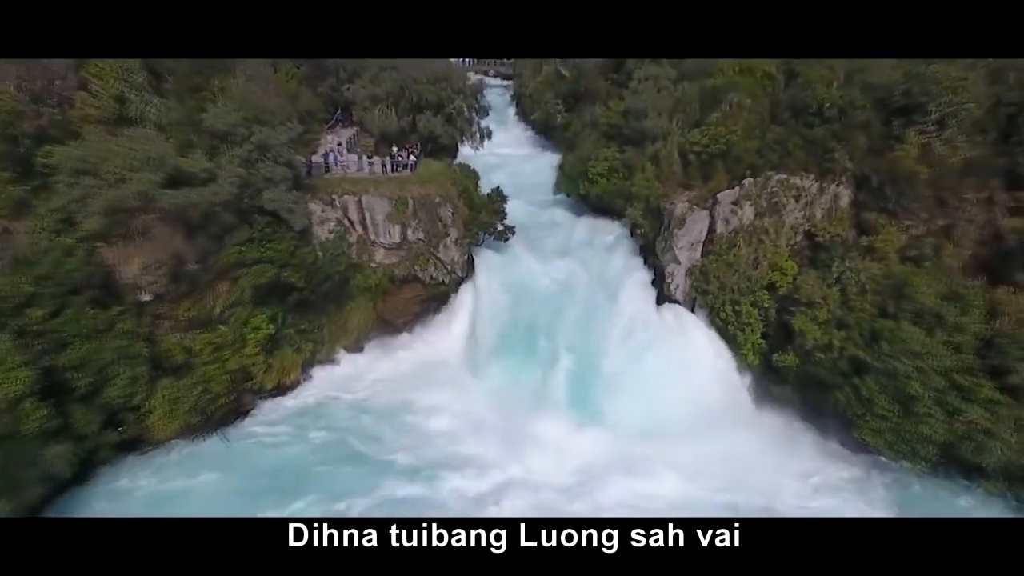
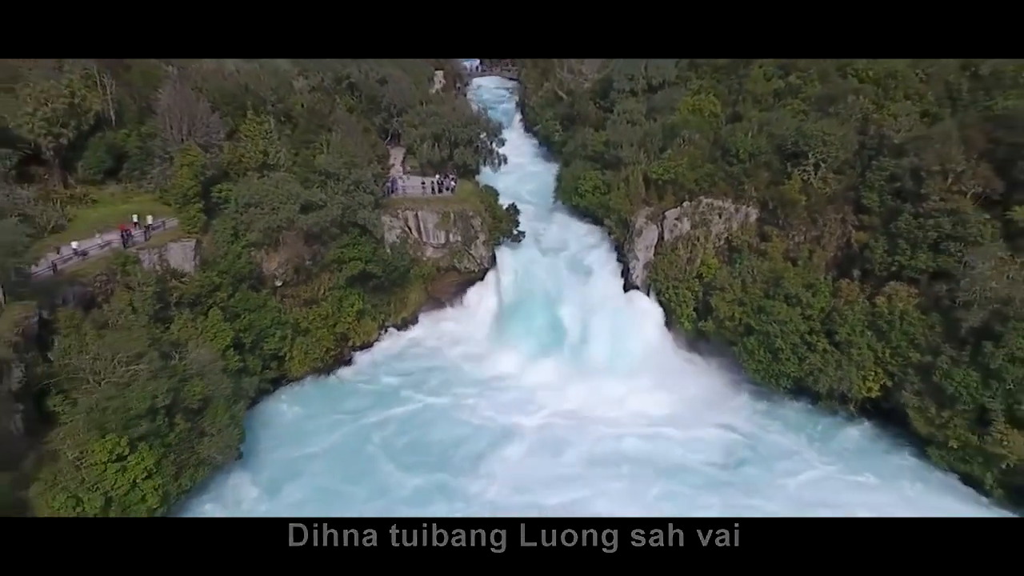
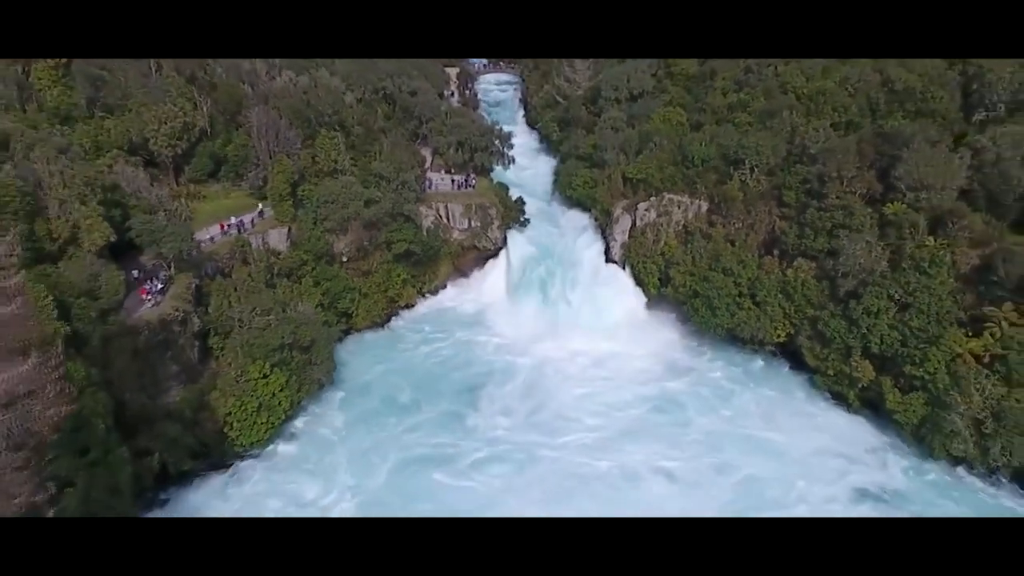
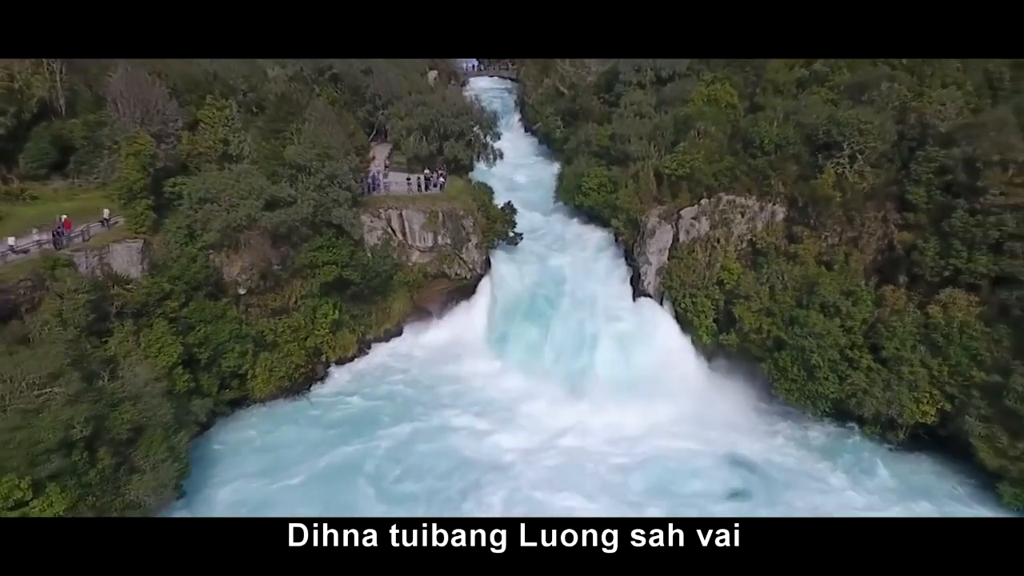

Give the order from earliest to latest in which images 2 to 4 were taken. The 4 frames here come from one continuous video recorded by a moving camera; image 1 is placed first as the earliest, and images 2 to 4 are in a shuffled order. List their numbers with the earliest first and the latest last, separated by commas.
4, 2, 3
